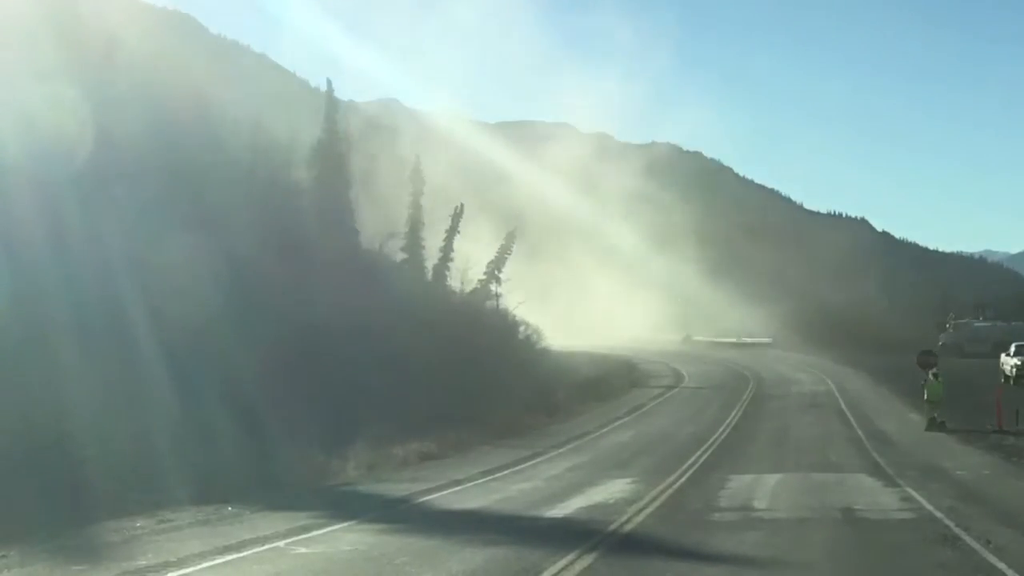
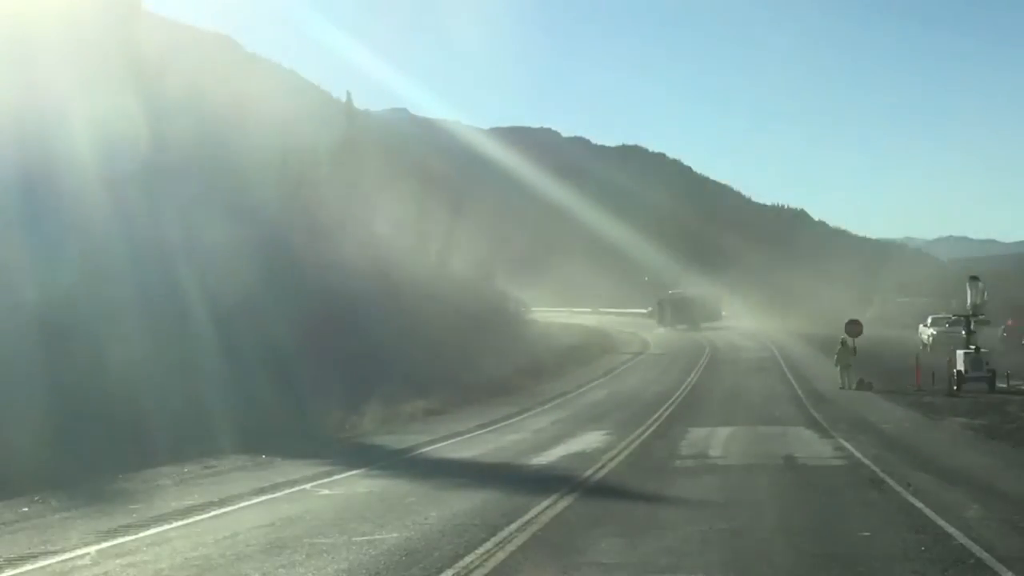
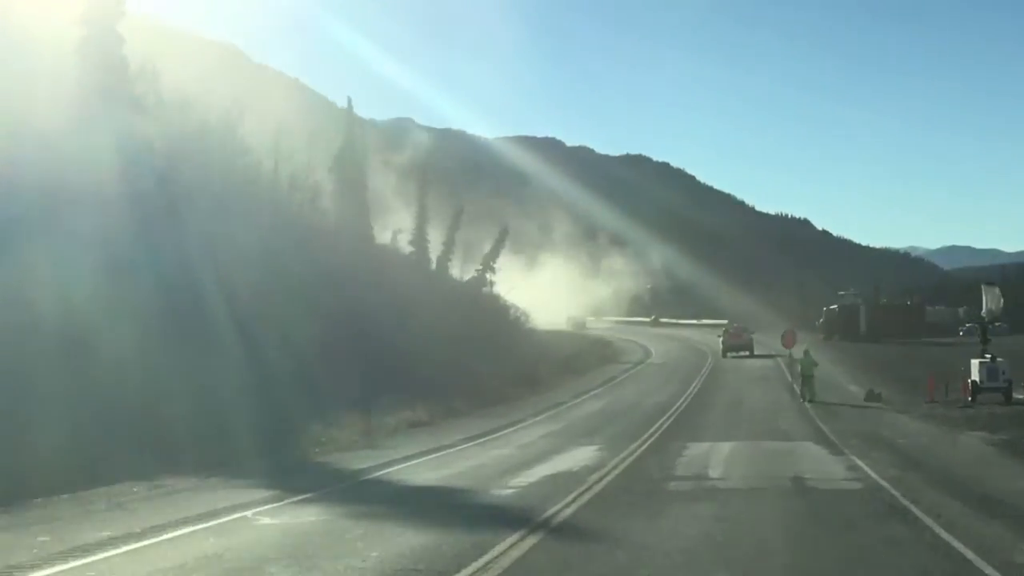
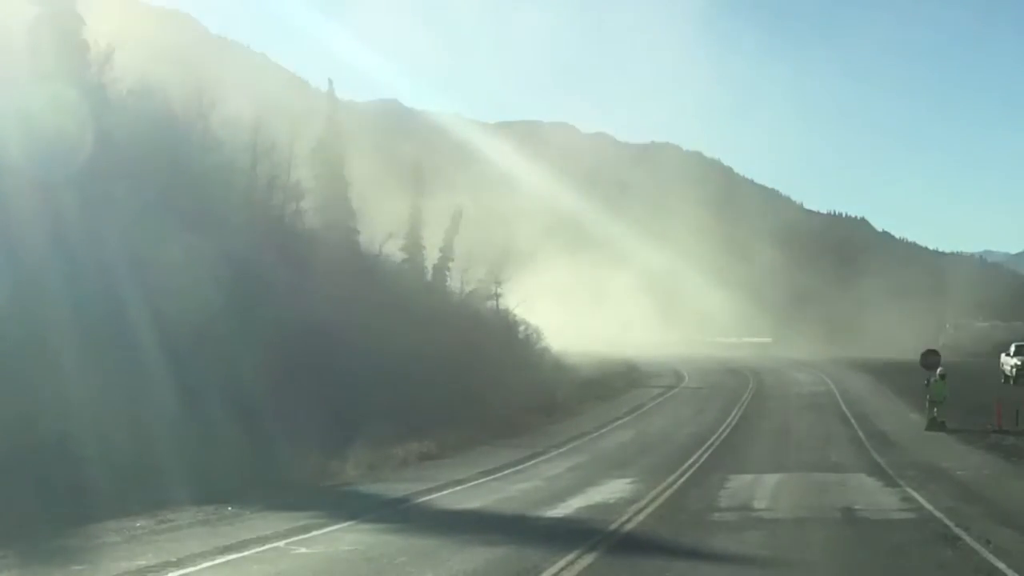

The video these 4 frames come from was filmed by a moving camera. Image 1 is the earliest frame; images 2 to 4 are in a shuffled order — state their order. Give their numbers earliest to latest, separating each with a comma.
4, 2, 3
